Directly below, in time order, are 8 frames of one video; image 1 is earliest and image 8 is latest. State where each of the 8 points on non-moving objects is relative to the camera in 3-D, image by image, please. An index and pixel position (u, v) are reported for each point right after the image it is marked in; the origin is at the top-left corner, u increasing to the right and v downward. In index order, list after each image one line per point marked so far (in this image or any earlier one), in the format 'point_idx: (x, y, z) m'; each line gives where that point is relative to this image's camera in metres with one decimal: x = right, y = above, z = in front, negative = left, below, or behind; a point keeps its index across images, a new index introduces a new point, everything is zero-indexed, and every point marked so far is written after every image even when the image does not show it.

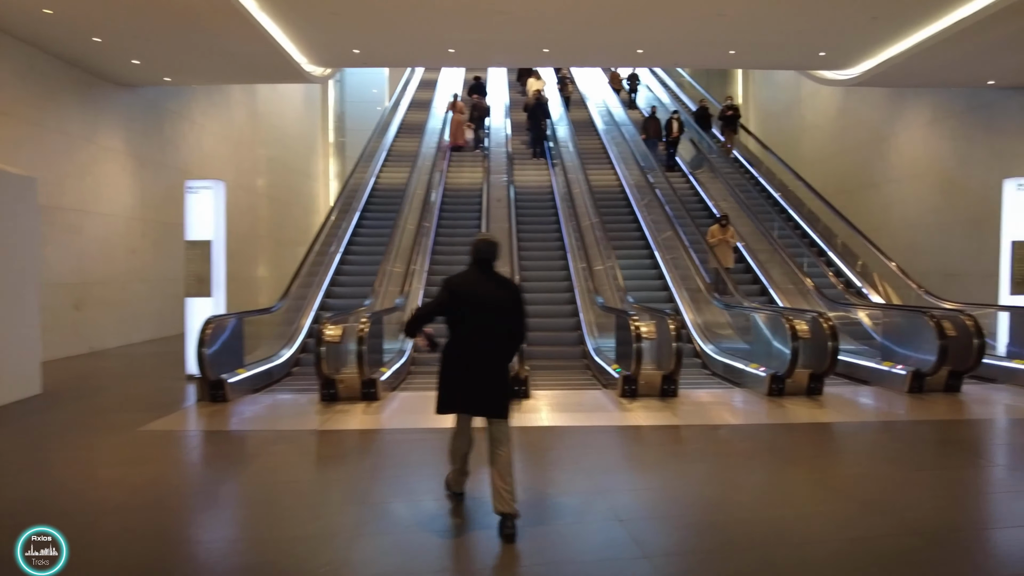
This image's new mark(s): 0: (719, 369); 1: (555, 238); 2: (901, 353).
0: (+1.9, -0.8, +6.2) m
1: (+0.6, +0.7, +9.6) m
2: (+3.4, -0.6, +5.8) m
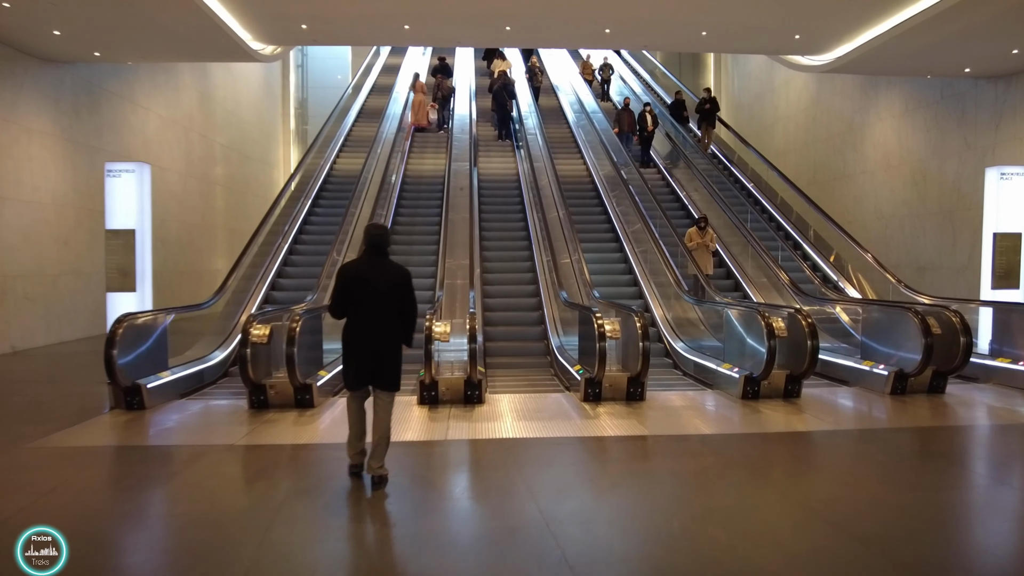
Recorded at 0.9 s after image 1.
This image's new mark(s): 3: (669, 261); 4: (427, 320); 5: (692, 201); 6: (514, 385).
0: (+1.5, -0.7, +5.8) m
1: (+0.1, +0.8, +9.1) m
2: (+3.0, -0.5, +5.4) m
3: (+1.8, +0.2, +7.4) m
4: (-0.6, -0.2, +4.5) m
5: (+2.8, +1.3, +10.2) m
6: (0.0, -0.9, +5.8) m
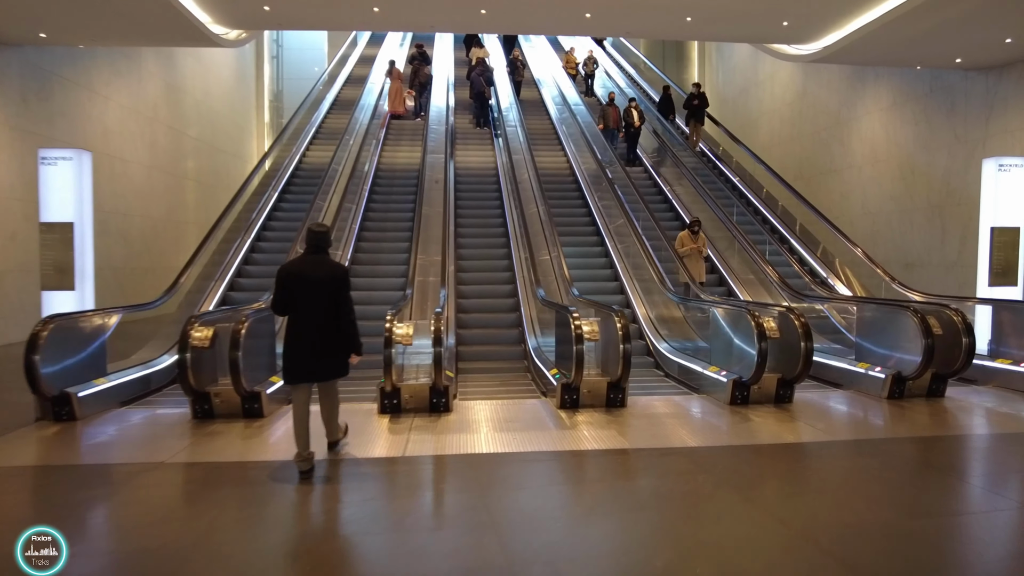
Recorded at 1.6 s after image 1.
0: (+1.3, -0.7, +5.5) m
1: (-0.2, +0.9, +8.7) m
2: (+2.8, -0.5, +5.1) m
3: (+1.5, +0.2, +7.1) m
4: (-0.8, -0.2, +4.1) m
5: (+2.4, +1.4, +9.9) m
6: (-0.2, -0.9, +5.4) m
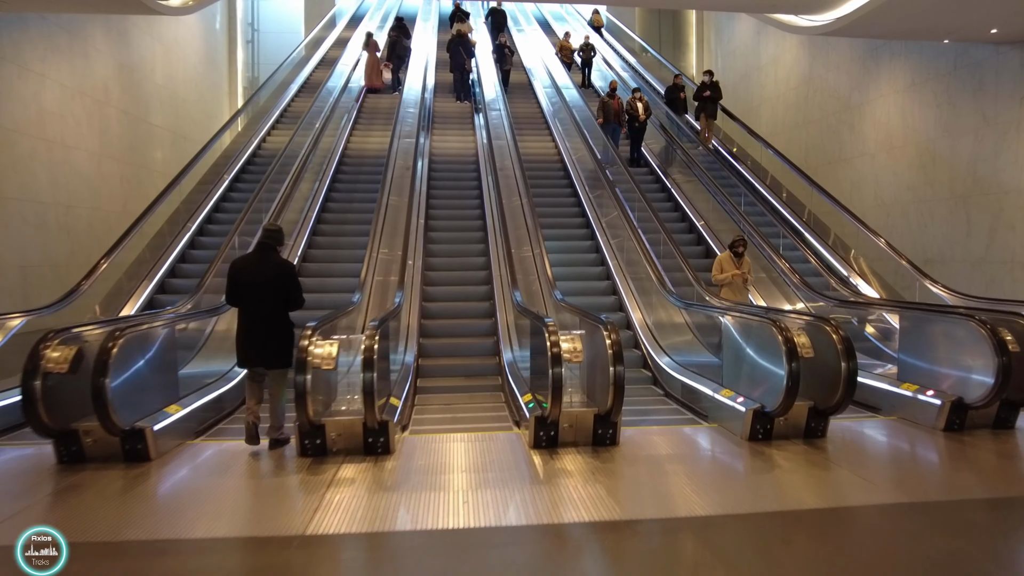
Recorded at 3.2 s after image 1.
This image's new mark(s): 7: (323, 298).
0: (+1.1, -0.7, +4.5) m
1: (-0.4, +0.9, +7.8) m
2: (+2.6, -0.5, +4.2) m
3: (+1.3, +0.2, +6.1) m
4: (-1.0, -0.2, +3.2) m
5: (+2.2, +1.4, +8.9) m
6: (-0.4, -0.9, +4.5) m
7: (-1.7, -0.1, +6.2) m
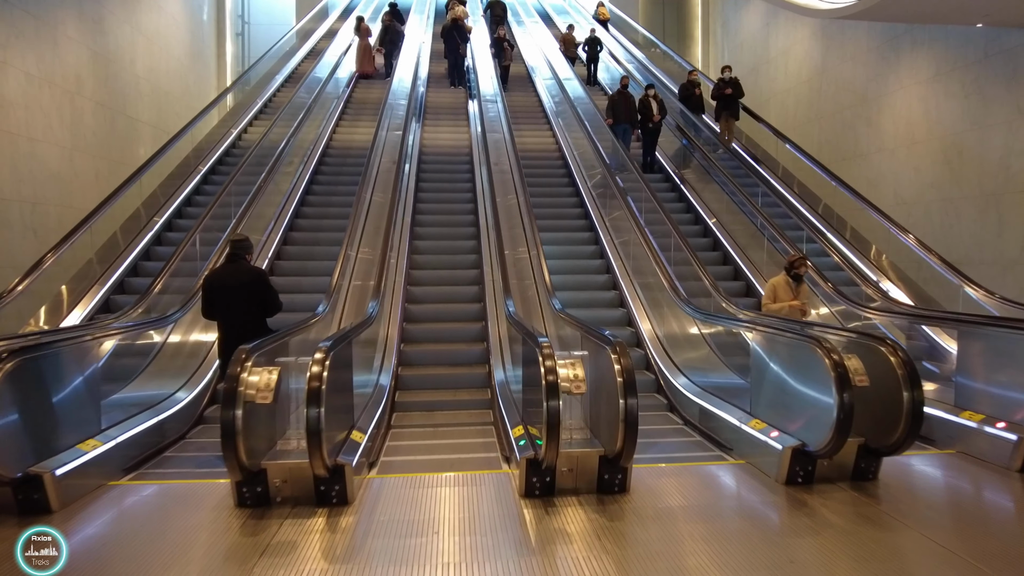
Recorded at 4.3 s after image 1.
0: (+1.1, -0.8, +3.9) m
1: (-0.5, +0.8, +7.2) m
2: (+2.6, -0.6, +3.6) m
3: (+1.2, +0.2, +5.5) m
4: (-1.0, -0.3, +2.5) m
5: (+2.2, +1.3, +8.3) m
6: (-0.5, -0.9, +3.9) m
7: (-1.8, -0.1, +5.6) m
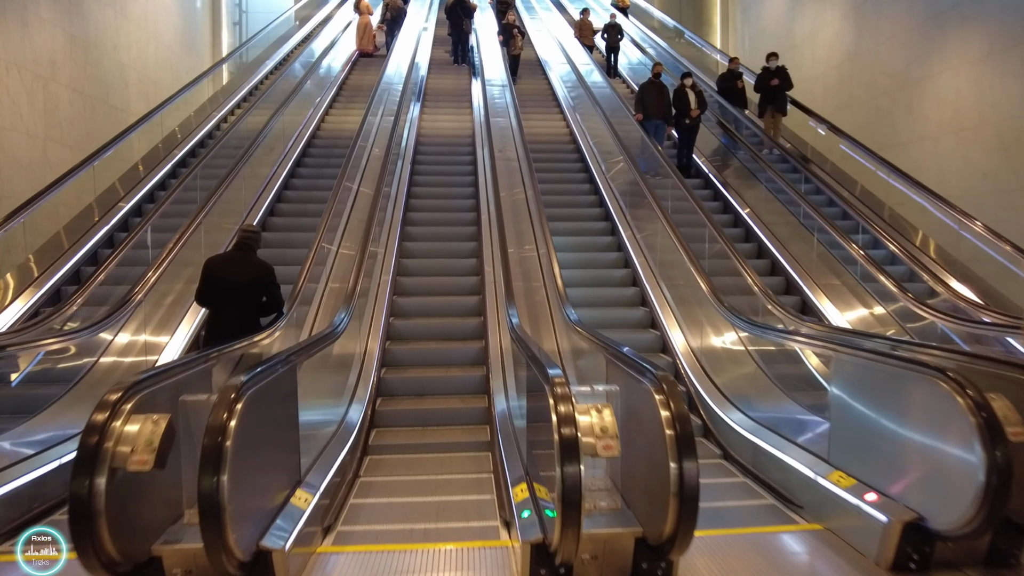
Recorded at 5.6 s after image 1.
0: (+1.1, -0.8, +3.1) m
1: (-0.4, +0.8, +6.4) m
2: (+2.6, -0.6, +2.8) m
3: (+1.3, +0.2, +4.7) m
4: (-1.0, -0.3, +1.8) m
5: (+2.2, +1.3, +7.5) m
6: (-0.5, -0.9, +3.1) m
7: (-1.8, -0.2, +4.8) m
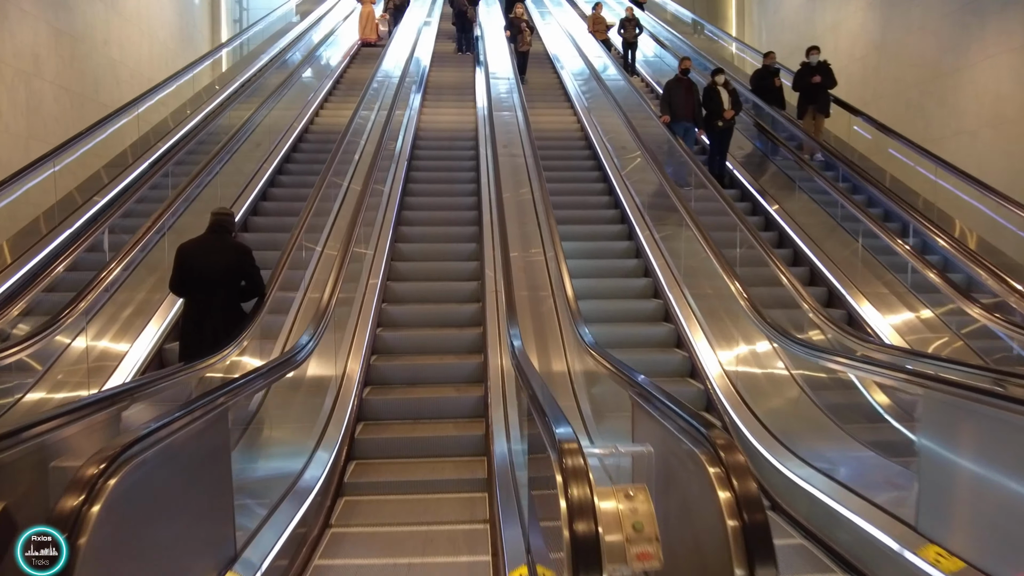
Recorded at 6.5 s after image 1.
0: (+1.1, -0.8, +2.6) m
1: (-0.4, +0.7, +5.9) m
2: (+2.6, -0.7, +2.2) m
3: (+1.3, +0.1, +4.2) m
4: (-1.1, -0.4, +1.2) m
5: (+2.3, +1.2, +6.9) m
6: (-0.4, -1.0, +2.5) m
7: (-1.7, -0.2, +4.3) m
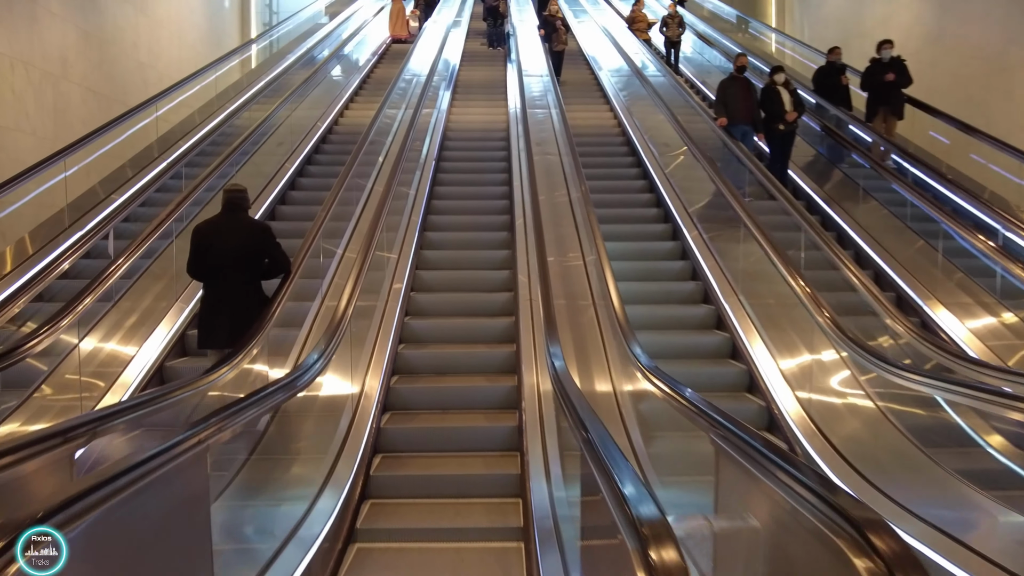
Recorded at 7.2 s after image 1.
0: (+1.2, -0.9, +2.1) m
1: (-0.1, +0.7, +5.5) m
2: (+2.7, -0.7, +1.7) m
3: (+1.5, +0.1, +3.7) m
4: (-1.0, -0.4, +0.9) m
5: (+2.6, +1.2, +6.4) m
6: (-0.3, -1.0, +2.1) m
7: (-1.5, -0.3, +4.0) m
